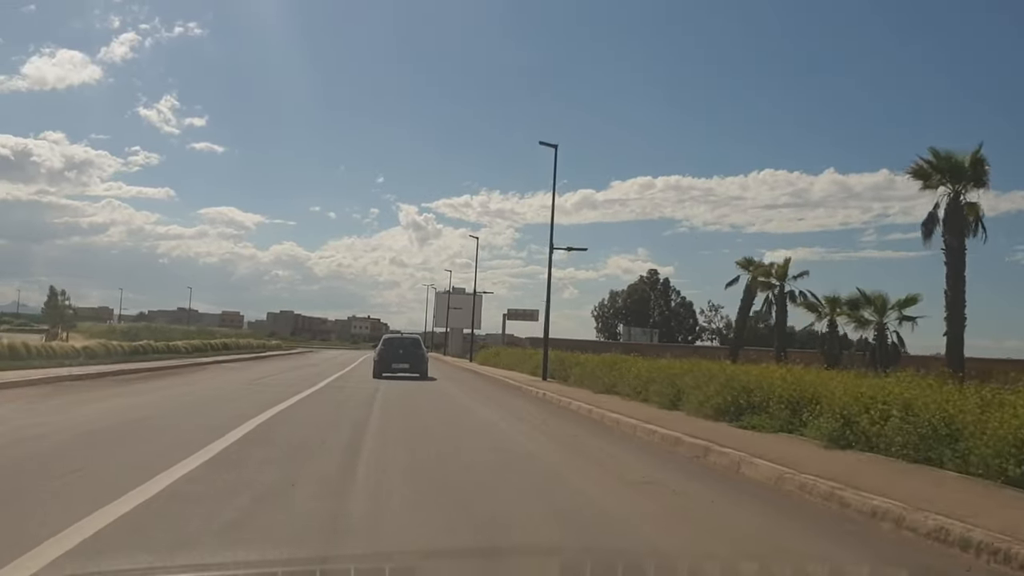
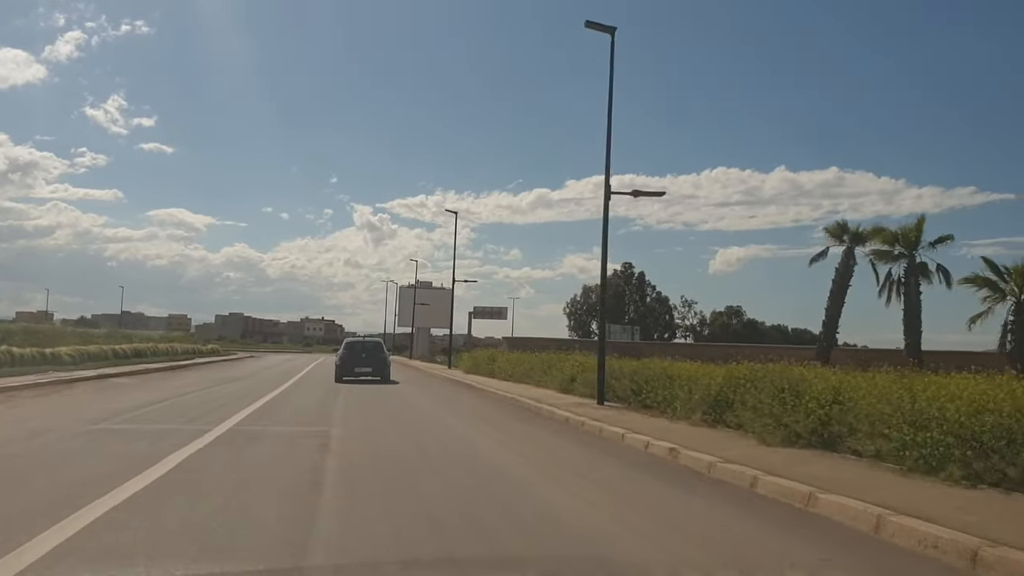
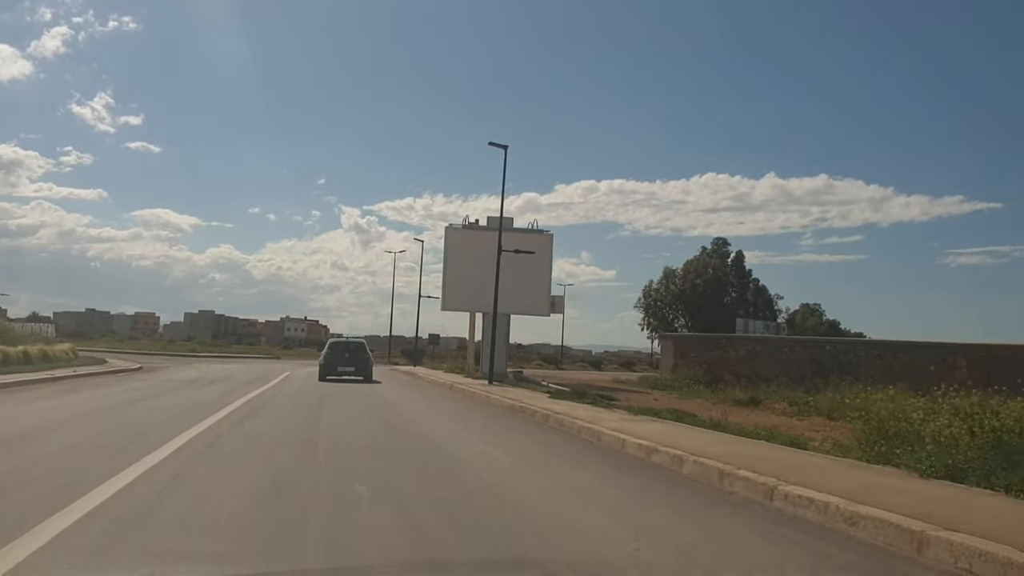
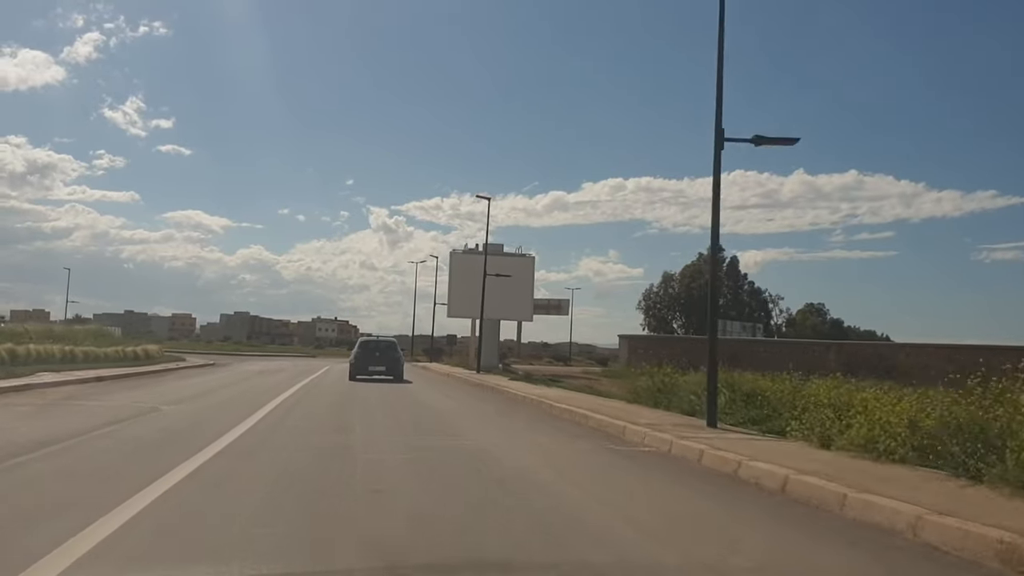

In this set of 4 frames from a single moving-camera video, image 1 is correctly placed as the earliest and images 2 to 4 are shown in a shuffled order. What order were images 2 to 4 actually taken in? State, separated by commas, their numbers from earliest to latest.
2, 4, 3
